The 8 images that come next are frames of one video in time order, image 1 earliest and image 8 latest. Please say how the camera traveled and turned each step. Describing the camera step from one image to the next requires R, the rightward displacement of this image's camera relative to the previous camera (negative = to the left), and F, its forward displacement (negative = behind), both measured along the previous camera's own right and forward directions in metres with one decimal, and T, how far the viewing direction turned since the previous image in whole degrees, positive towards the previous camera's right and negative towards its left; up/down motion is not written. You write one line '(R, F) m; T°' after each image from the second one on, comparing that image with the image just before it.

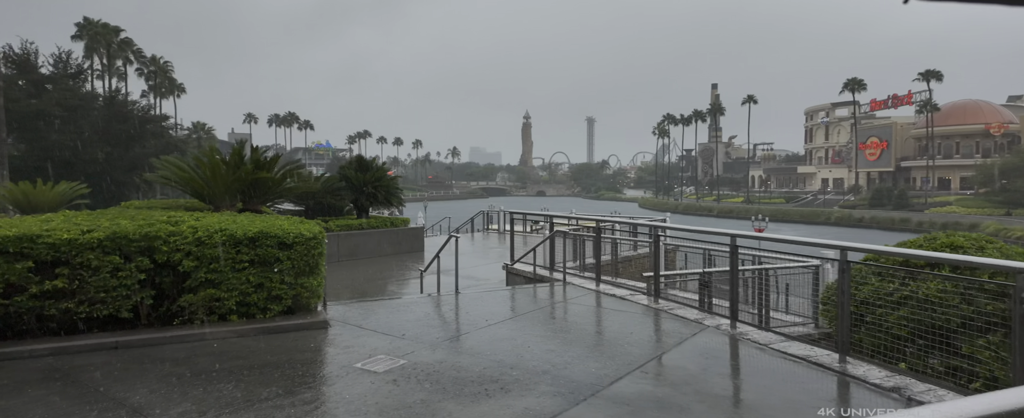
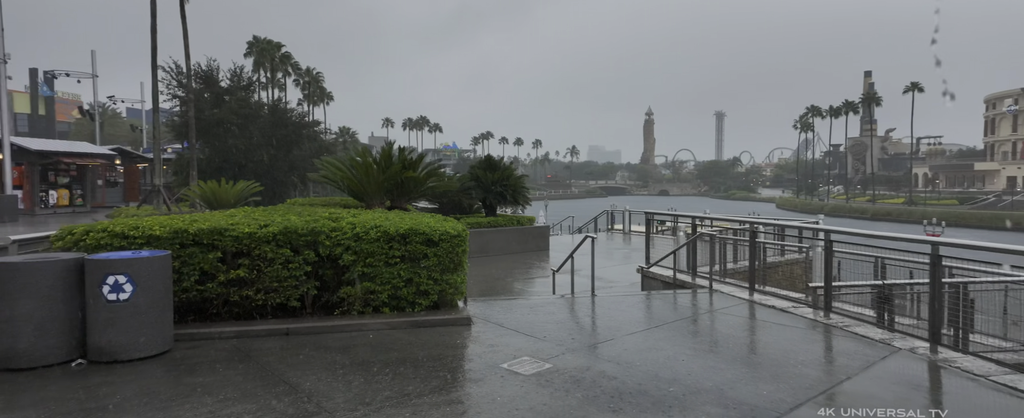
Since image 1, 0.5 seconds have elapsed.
(-0.1, +0.1) m; -12°
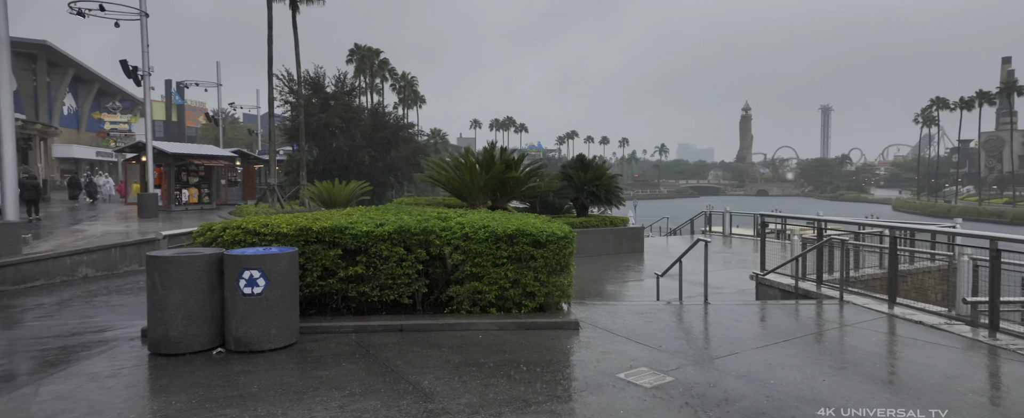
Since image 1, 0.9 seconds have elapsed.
(-0.2, +0.1) m; -9°
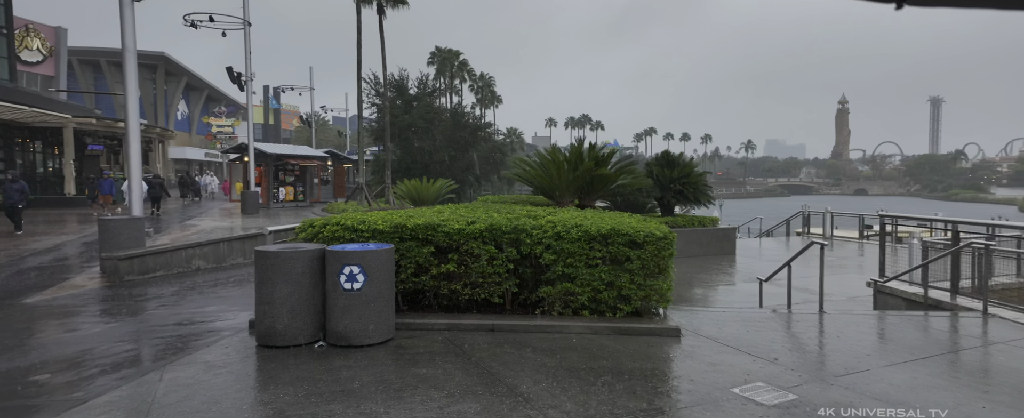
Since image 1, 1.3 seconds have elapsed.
(-0.1, +0.1) m; -8°
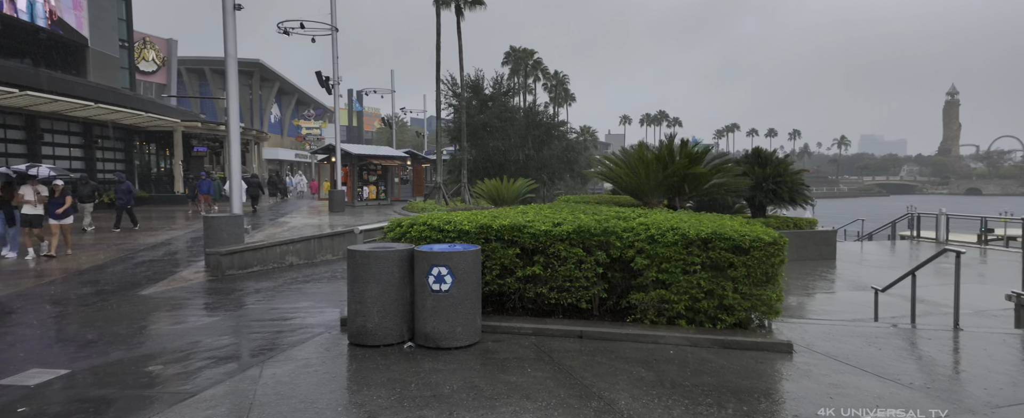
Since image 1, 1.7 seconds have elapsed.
(-0.1, +0.2) m; -7°
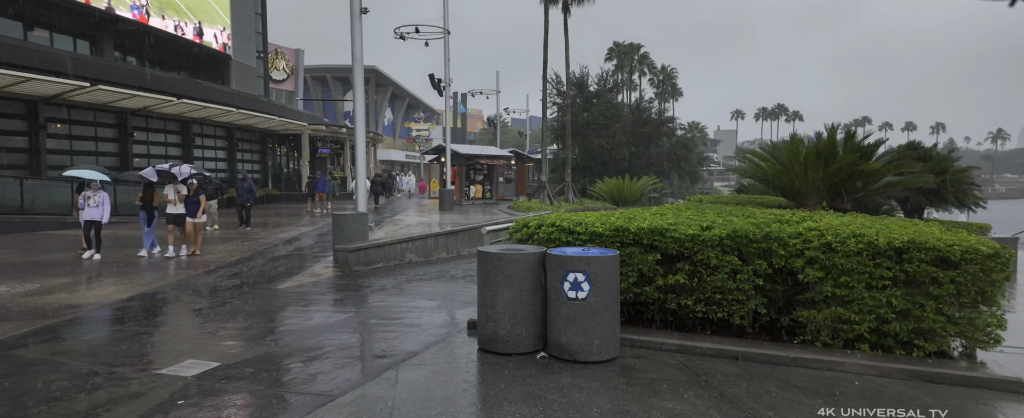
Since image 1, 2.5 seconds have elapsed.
(-0.3, +0.4) m; -10°
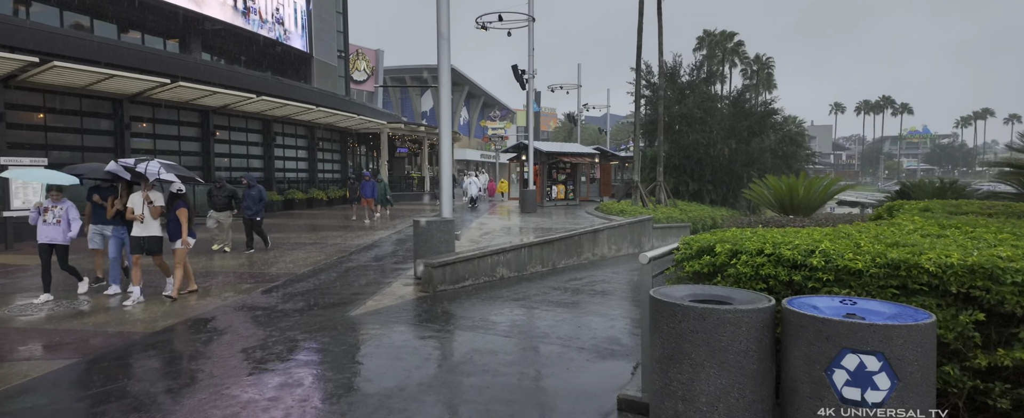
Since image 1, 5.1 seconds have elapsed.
(-0.7, +2.0) m; -7°
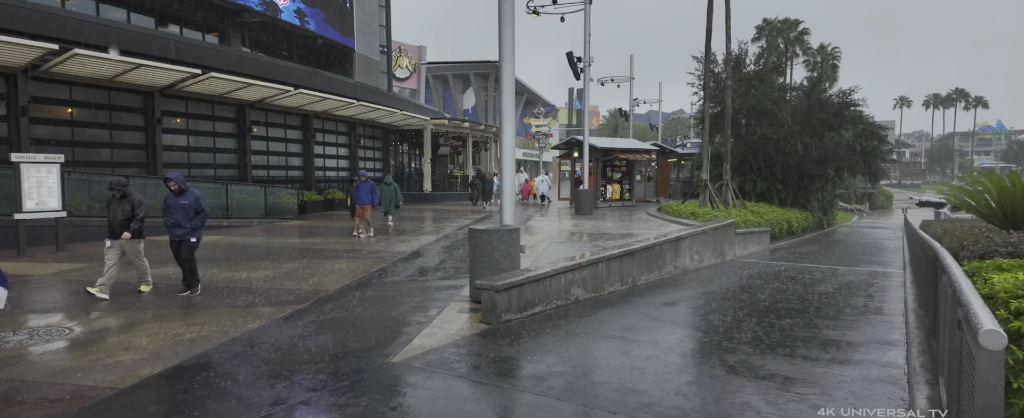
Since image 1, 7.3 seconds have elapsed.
(-0.5, +2.0) m; -4°
